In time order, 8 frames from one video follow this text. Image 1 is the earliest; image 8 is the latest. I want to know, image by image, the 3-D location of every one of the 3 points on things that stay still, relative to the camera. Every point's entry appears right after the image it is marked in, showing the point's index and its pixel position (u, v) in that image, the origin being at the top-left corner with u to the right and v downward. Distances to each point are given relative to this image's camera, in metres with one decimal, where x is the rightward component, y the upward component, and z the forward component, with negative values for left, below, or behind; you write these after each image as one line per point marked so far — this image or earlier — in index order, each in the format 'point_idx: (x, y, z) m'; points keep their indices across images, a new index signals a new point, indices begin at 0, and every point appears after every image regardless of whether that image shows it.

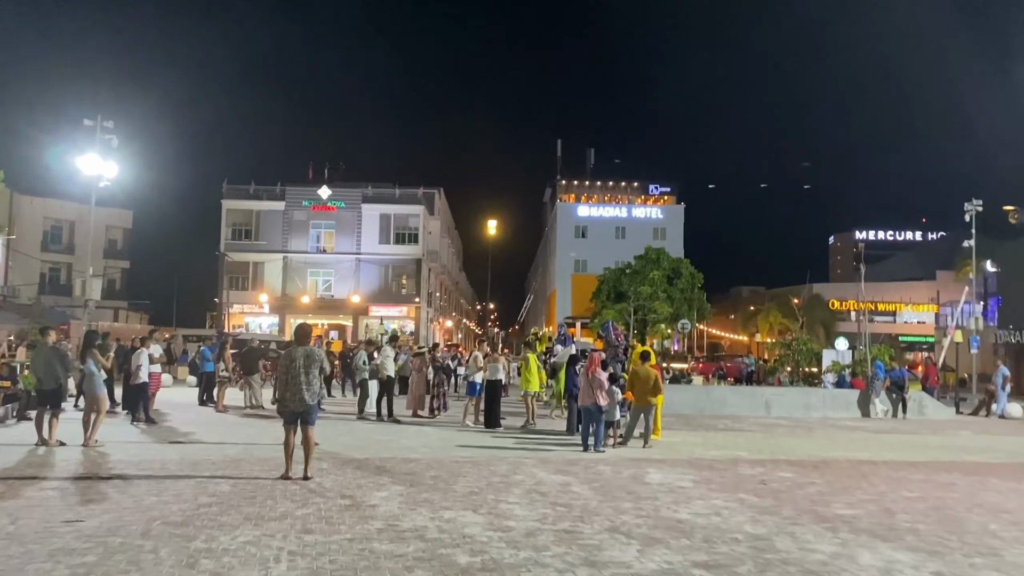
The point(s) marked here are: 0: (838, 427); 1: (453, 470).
0: (+7.3, -3.1, +19.4) m
1: (-0.7, -2.2, +10.5) m
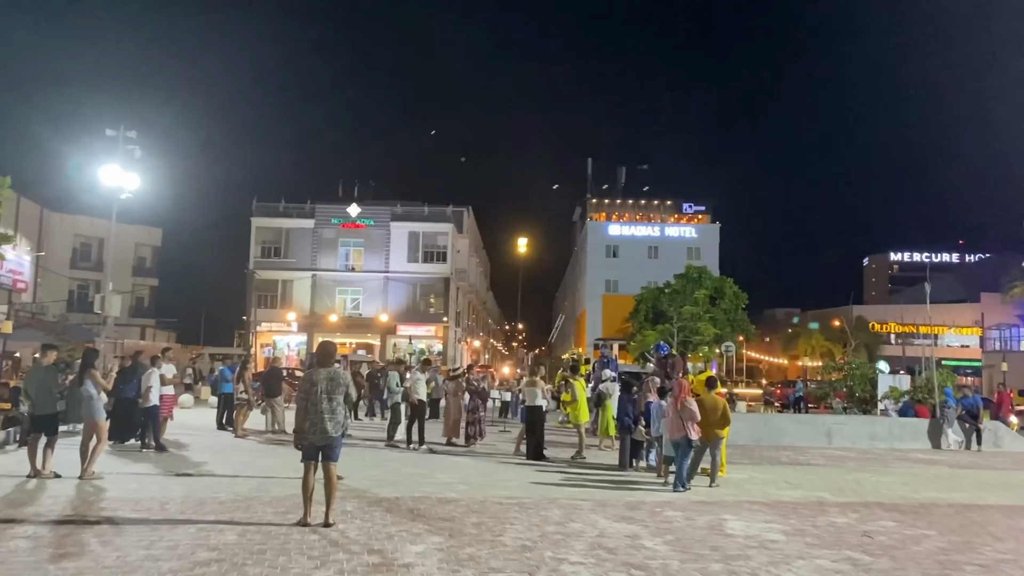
0: (+8.1, -3.5, +17.7) m
1: (-0.1, -2.3, +9.0) m
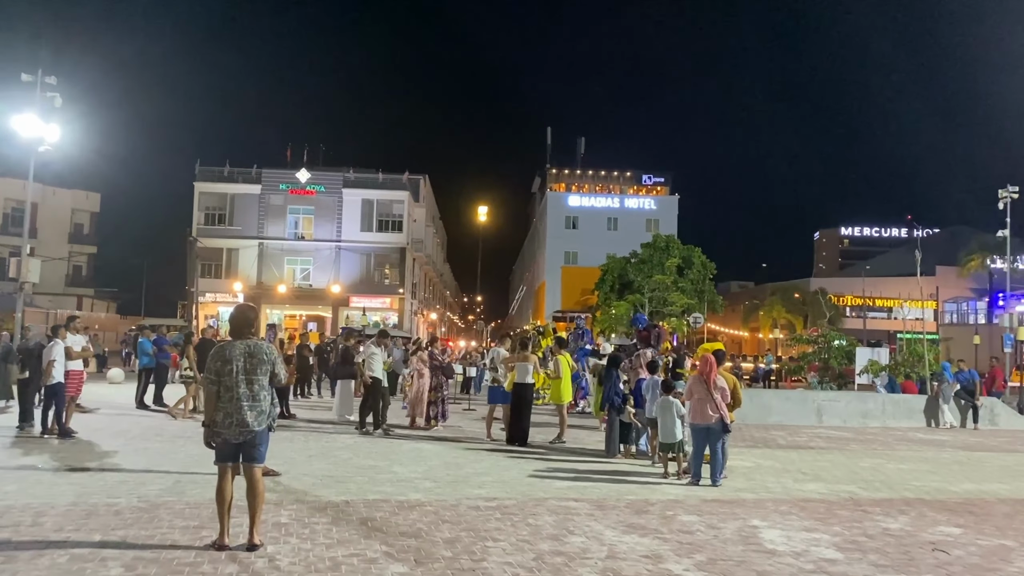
0: (+7.5, -2.9, +16.2) m
1: (-0.3, -1.9, +7.1) m
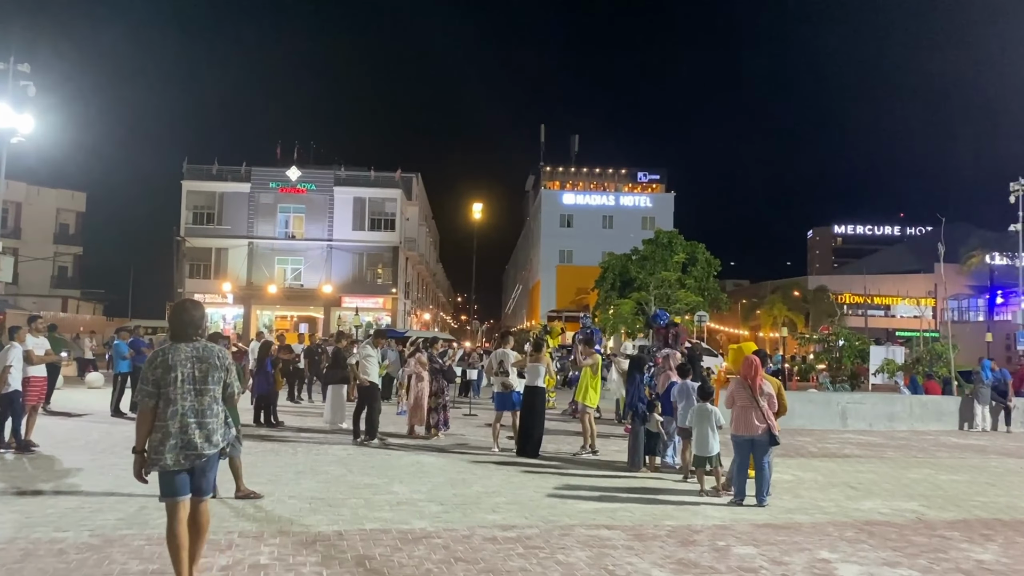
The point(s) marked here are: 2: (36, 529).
0: (+7.6, -2.7, +15.0) m
1: (-0.1, -1.9, +5.8) m
2: (-3.7, -1.8, +6.7) m
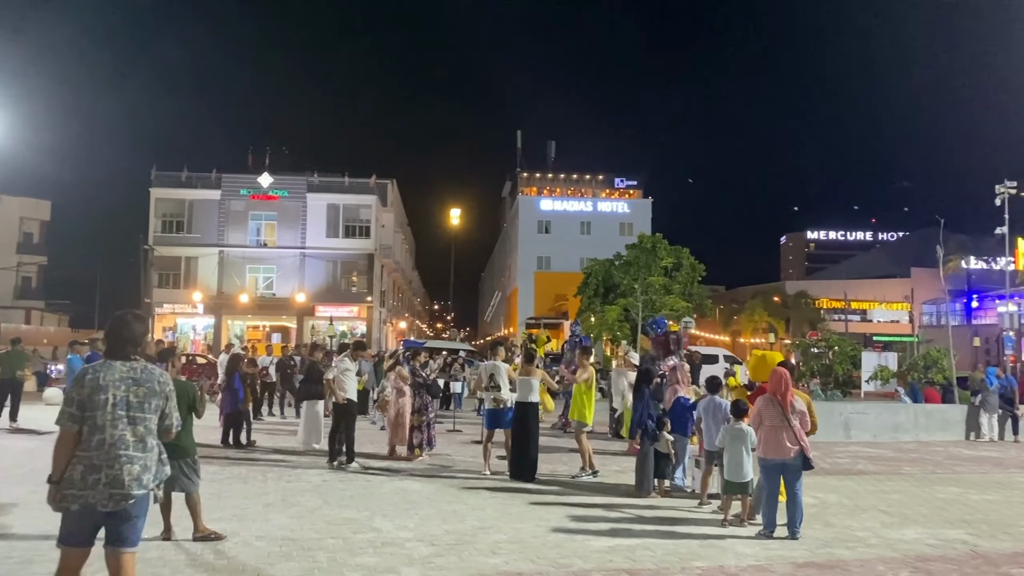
0: (+7.4, -2.8, +14.2) m
1: (0.0, -1.9, +4.8) m
2: (-3.6, -1.9, +5.5) m
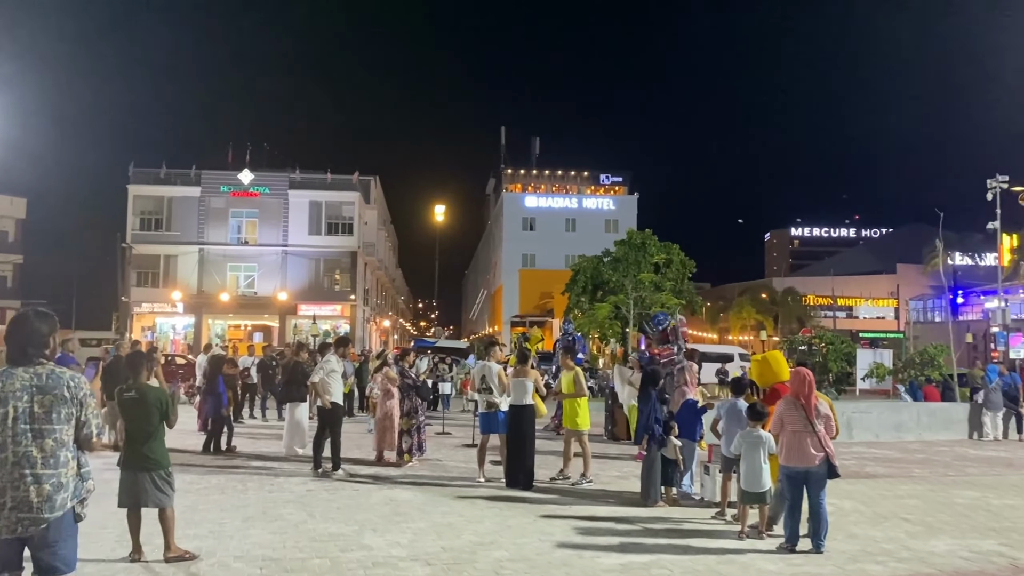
0: (+7.3, -2.7, +13.7) m
1: (+0.1, -1.9, +4.2) m
2: (-3.5, -1.9, +4.9) m
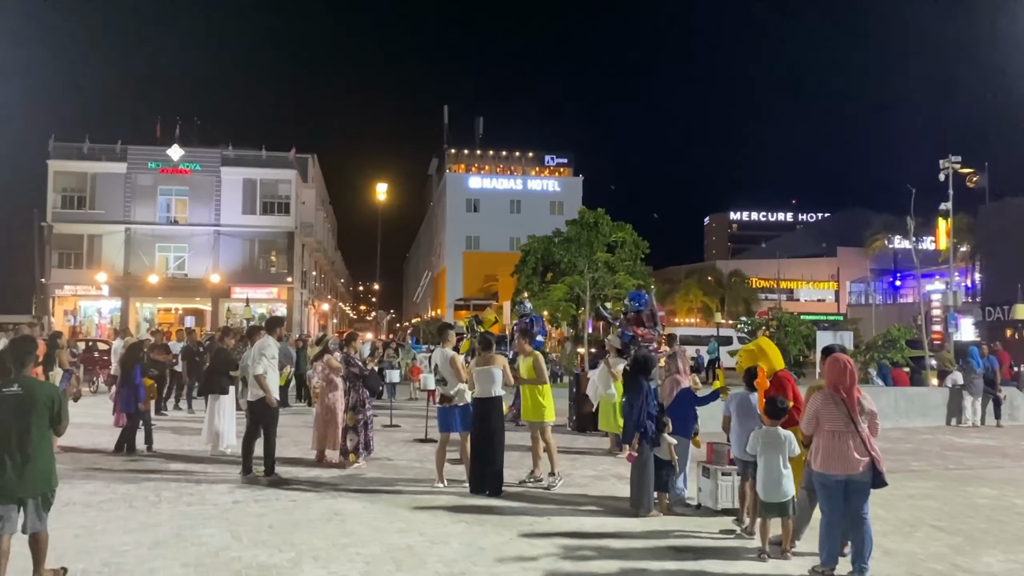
0: (+6.7, -2.4, +12.8) m
1: (+0.1, -1.7, +2.8) m
2: (-3.5, -1.7, +3.2) m
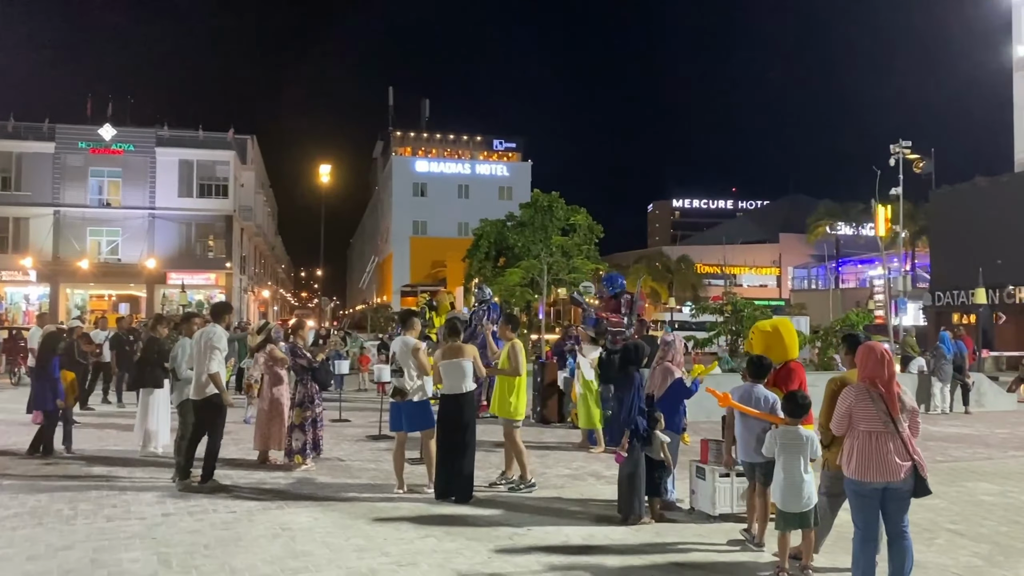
0: (+6.2, -2.1, +12.3) m
1: (+0.2, -1.6, +1.9) m
2: (-3.4, -1.6, +2.1) m
